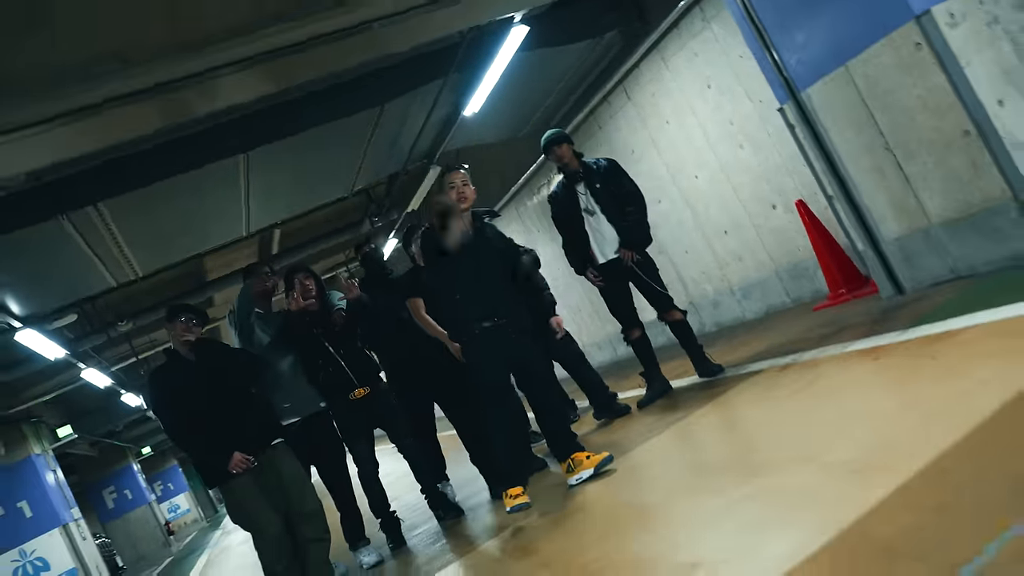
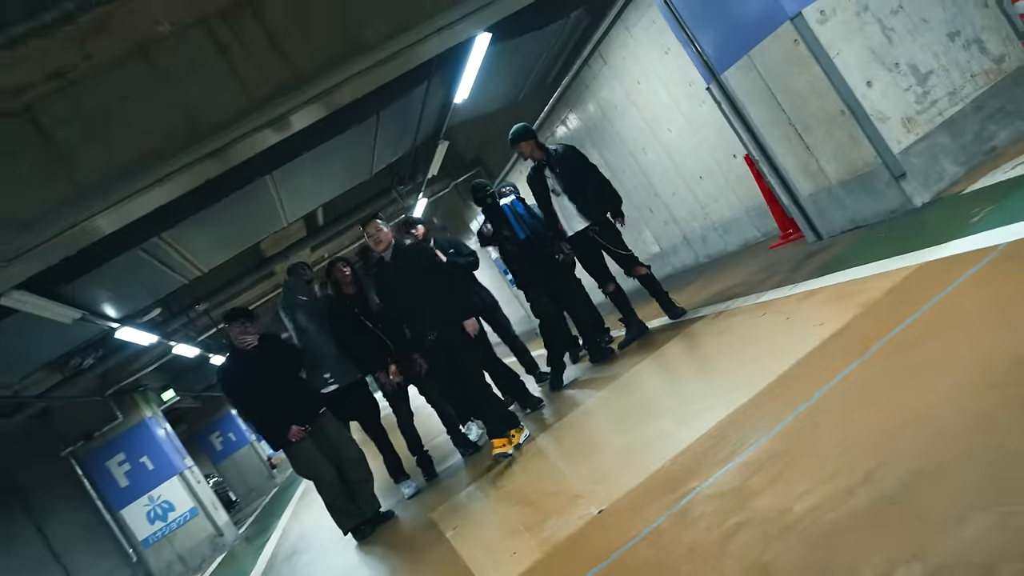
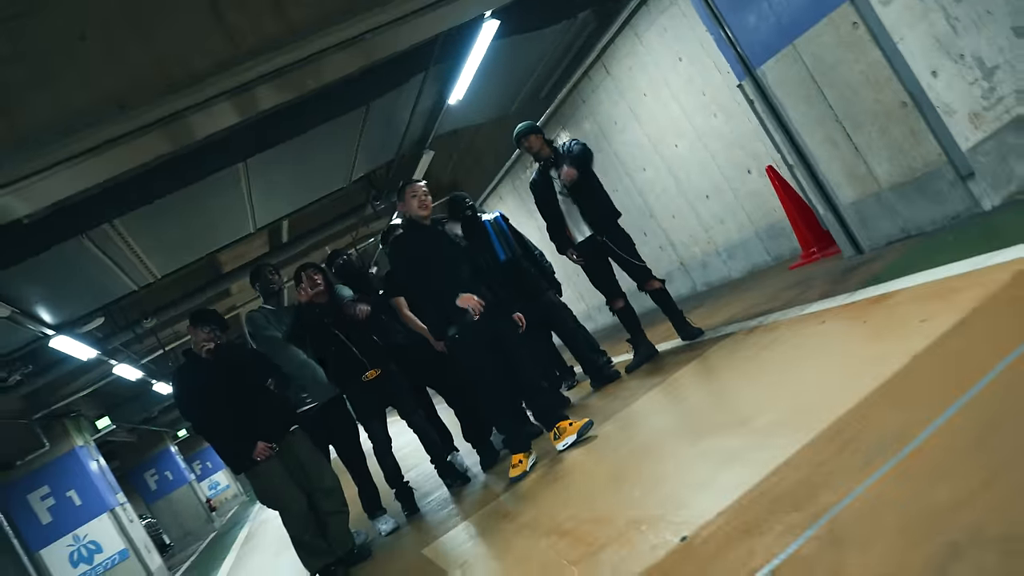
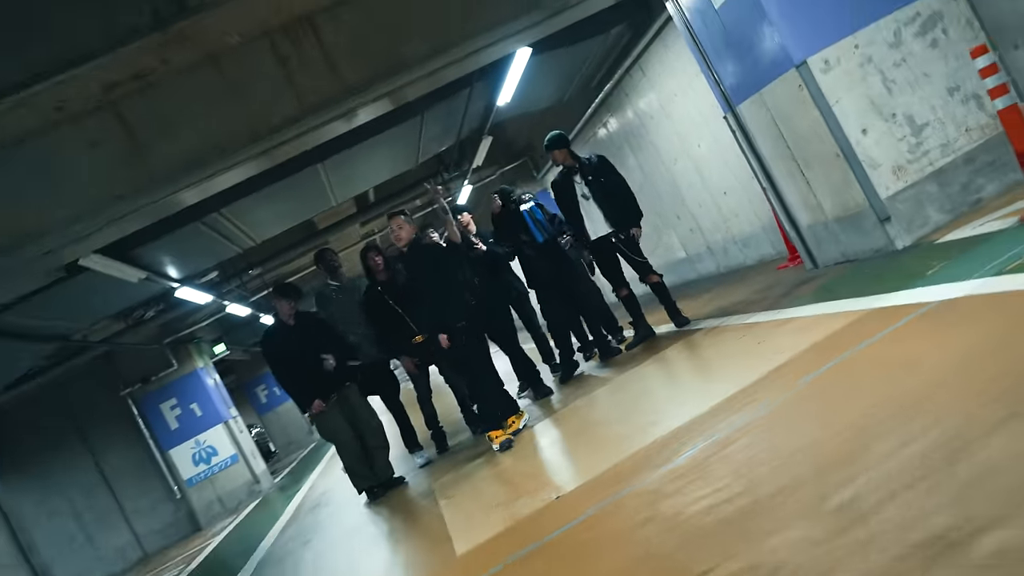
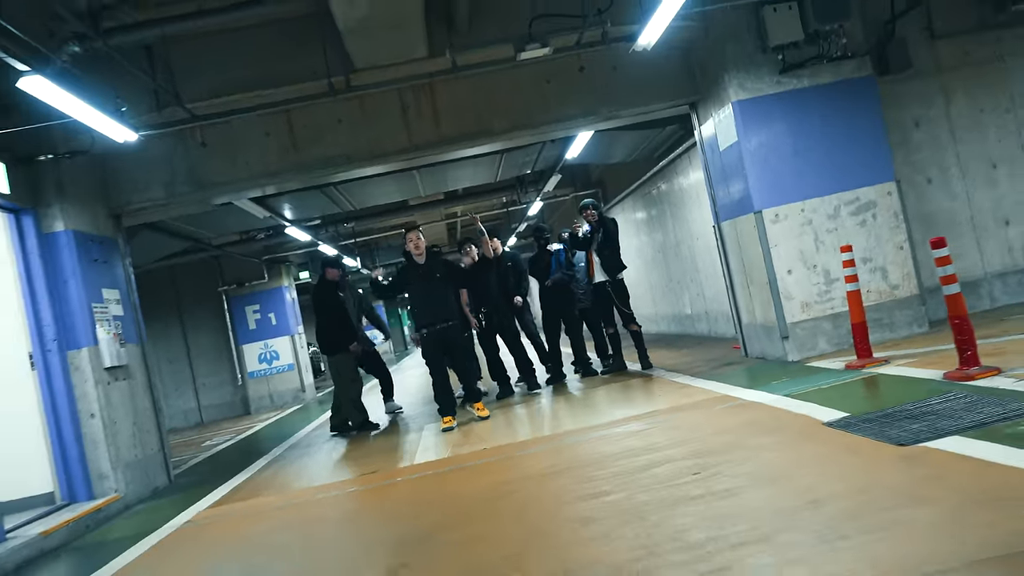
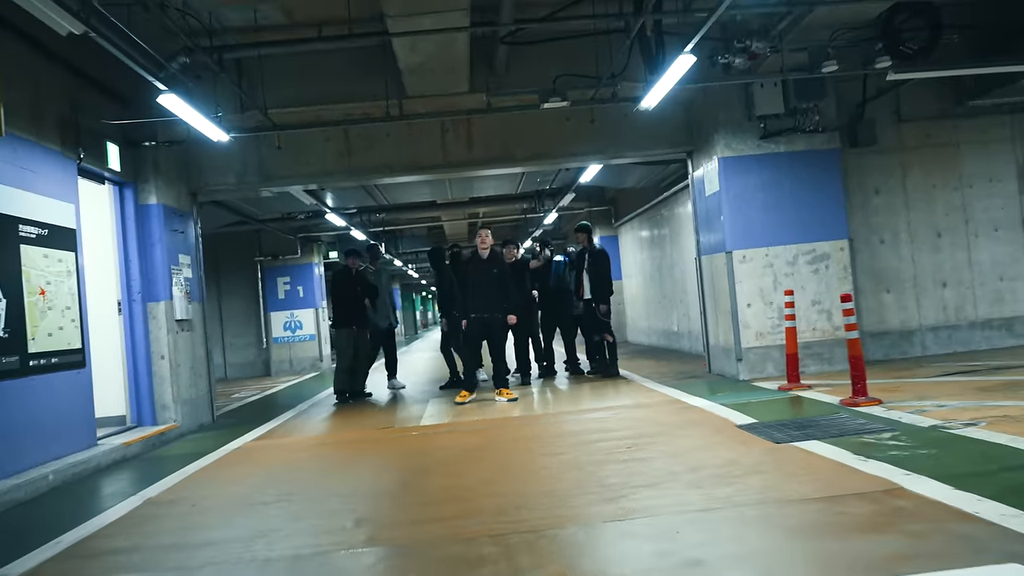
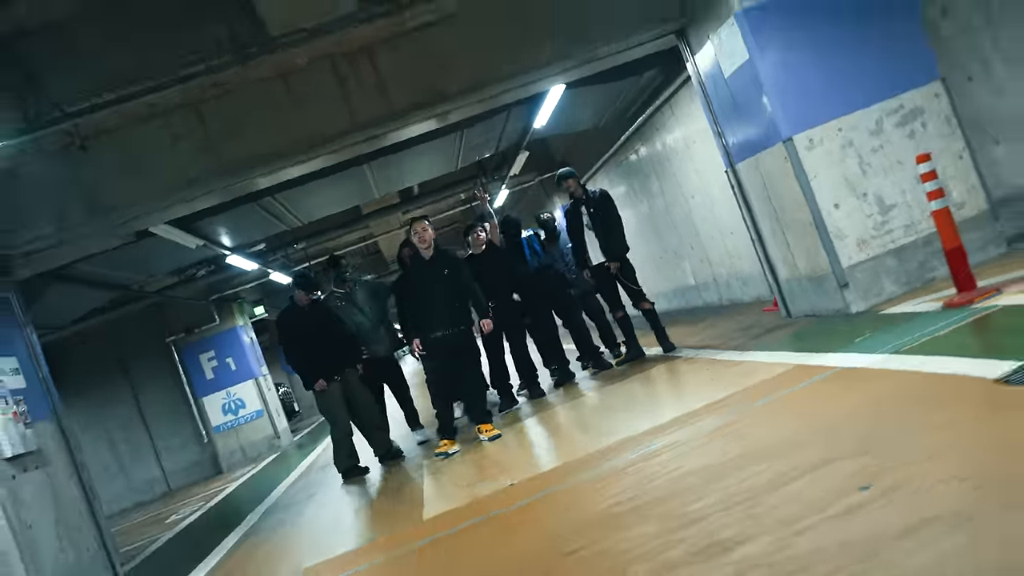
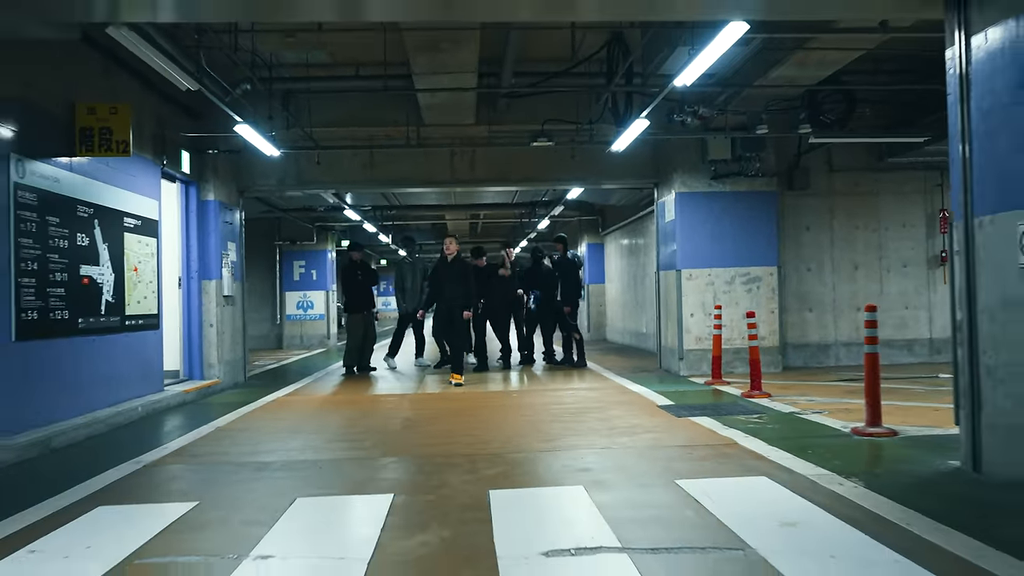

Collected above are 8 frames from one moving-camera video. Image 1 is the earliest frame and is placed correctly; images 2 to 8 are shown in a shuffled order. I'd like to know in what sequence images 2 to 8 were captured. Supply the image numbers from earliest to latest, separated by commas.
3, 2, 4, 7, 5, 6, 8
